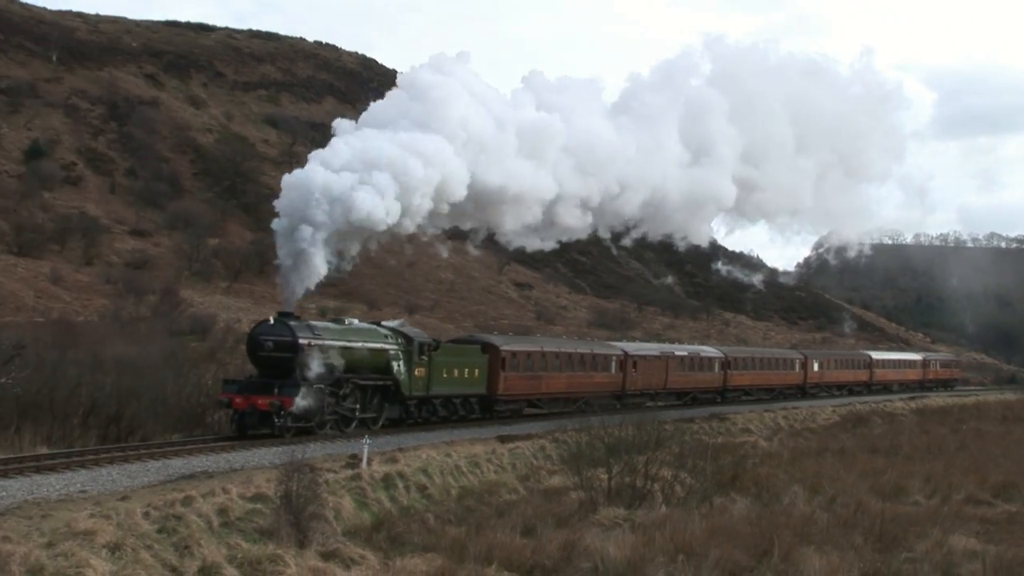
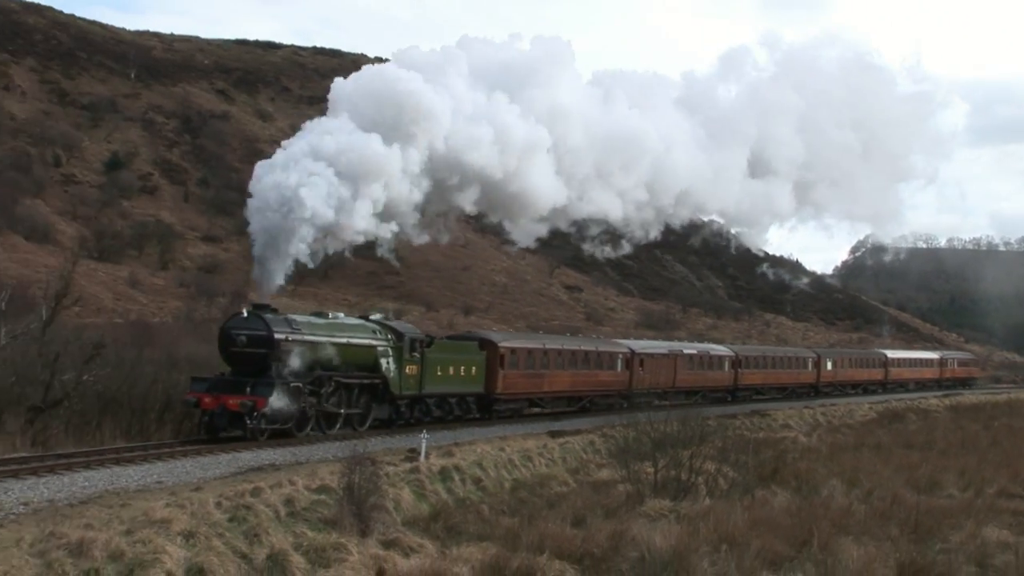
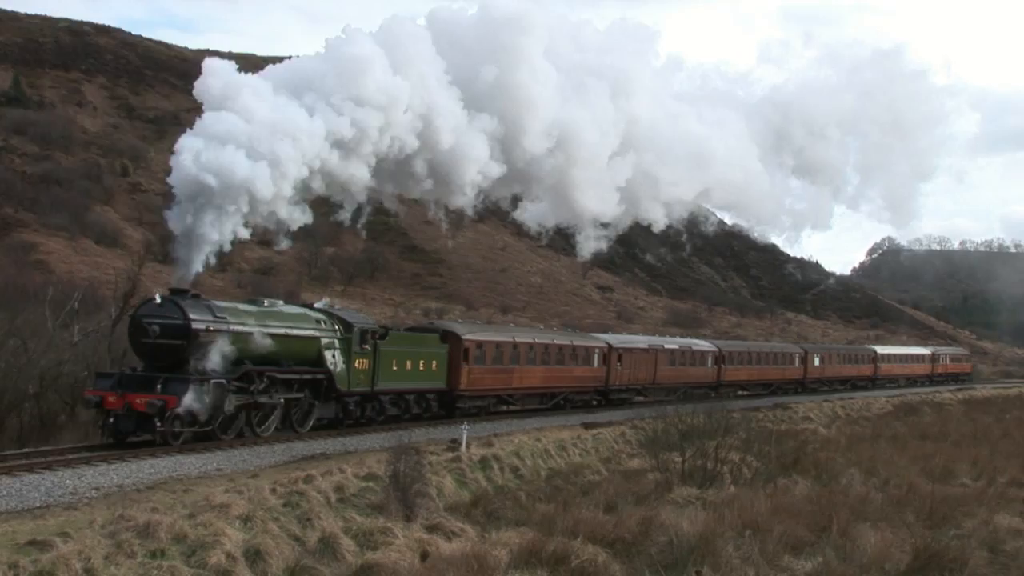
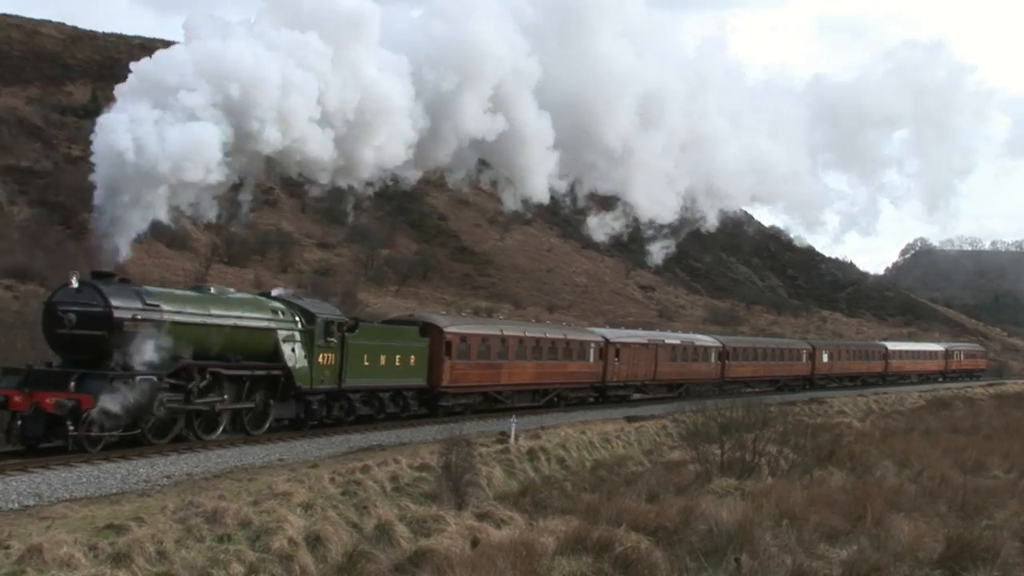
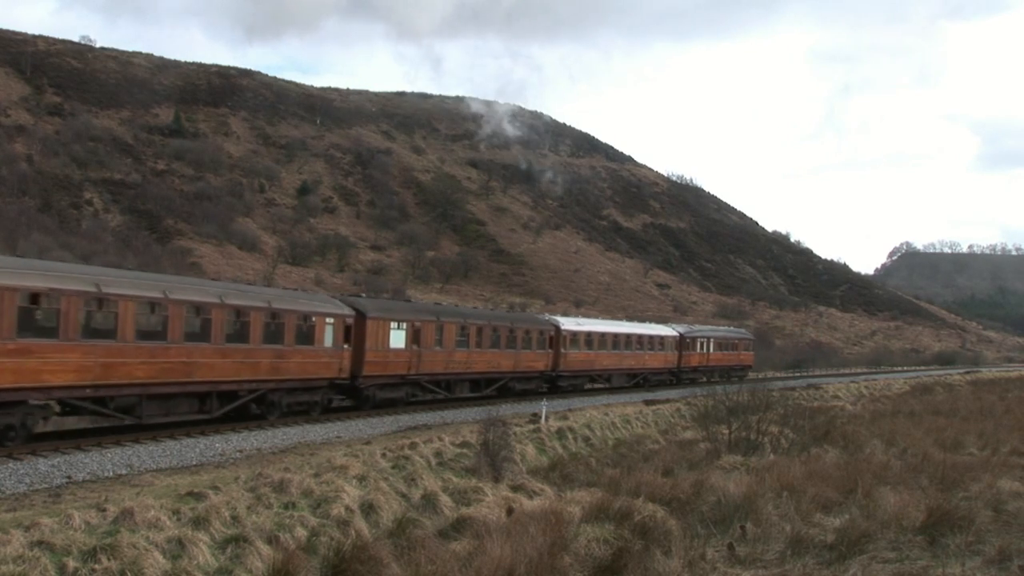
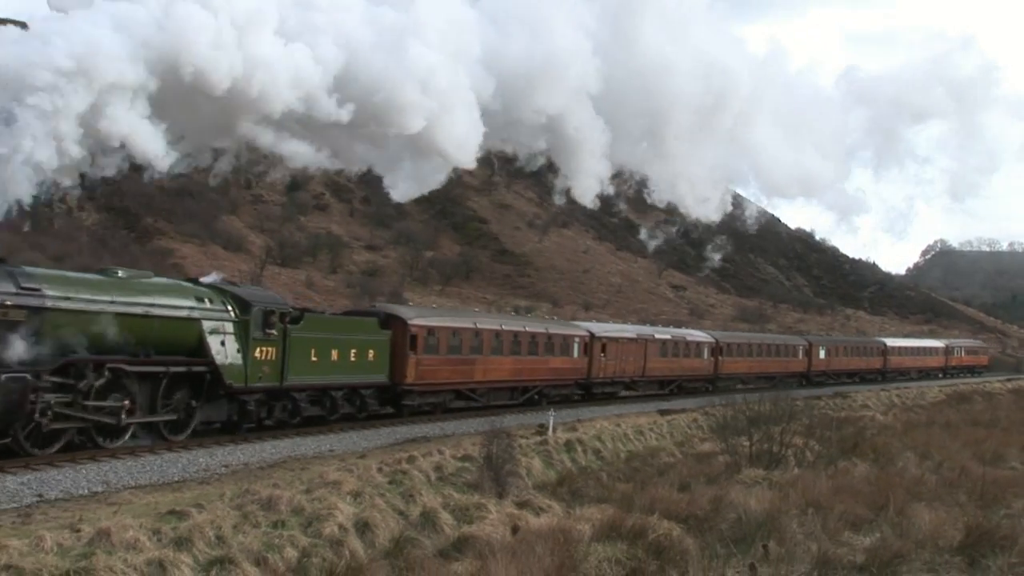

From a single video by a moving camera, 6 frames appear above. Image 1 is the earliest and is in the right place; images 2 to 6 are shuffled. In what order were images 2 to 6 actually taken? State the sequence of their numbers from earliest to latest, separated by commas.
2, 3, 4, 6, 5
